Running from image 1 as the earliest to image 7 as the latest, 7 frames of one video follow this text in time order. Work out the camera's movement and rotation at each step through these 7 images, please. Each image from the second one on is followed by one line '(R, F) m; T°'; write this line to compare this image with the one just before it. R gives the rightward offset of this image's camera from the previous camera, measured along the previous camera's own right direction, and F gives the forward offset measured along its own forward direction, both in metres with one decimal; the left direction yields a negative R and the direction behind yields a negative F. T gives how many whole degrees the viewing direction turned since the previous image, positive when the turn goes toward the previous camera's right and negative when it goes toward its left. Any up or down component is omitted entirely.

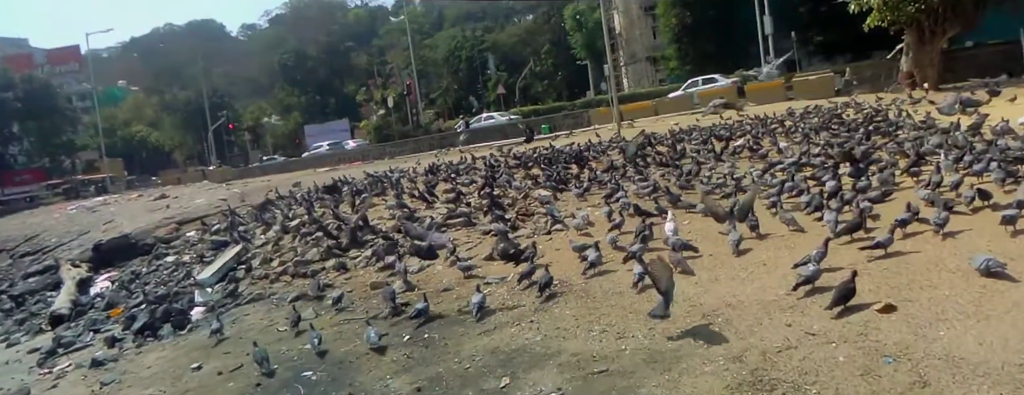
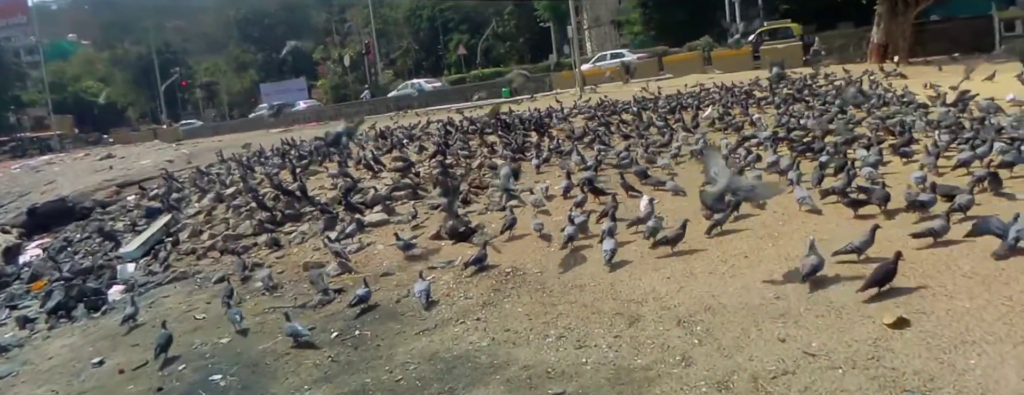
(+0.2, +1.4) m; +3°
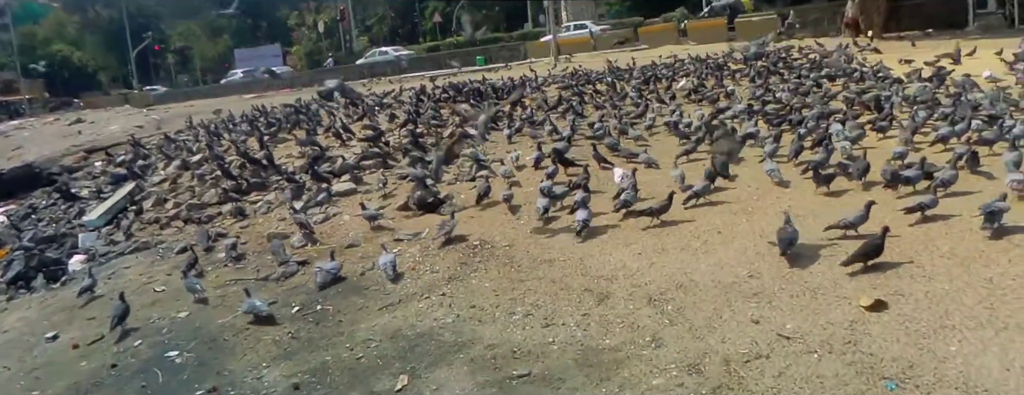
(+0.1, +0.3) m; +2°
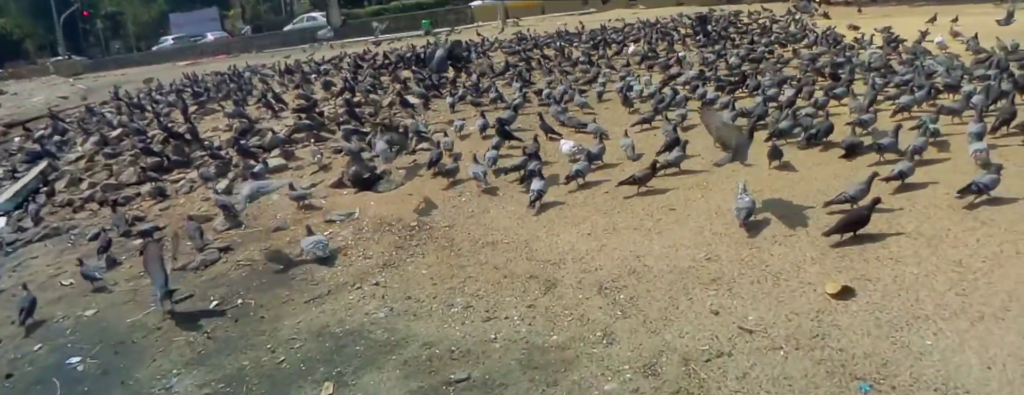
(+0.1, +0.7) m; +4°
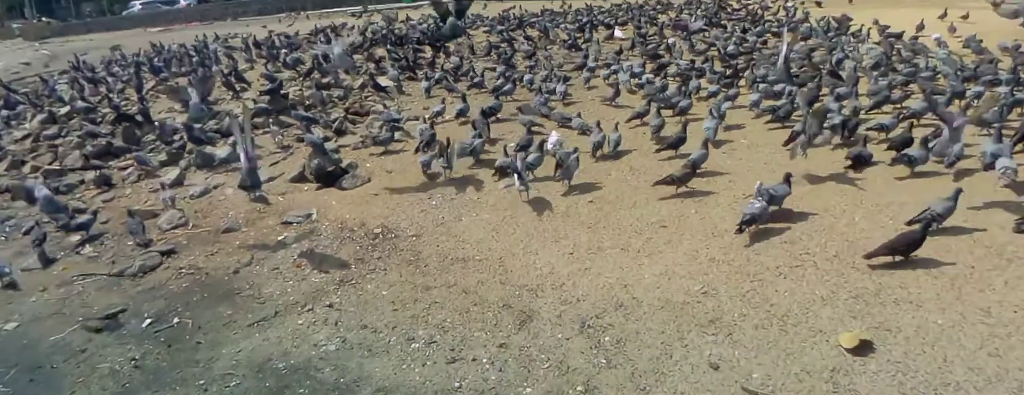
(+0.1, +0.9) m; +2°
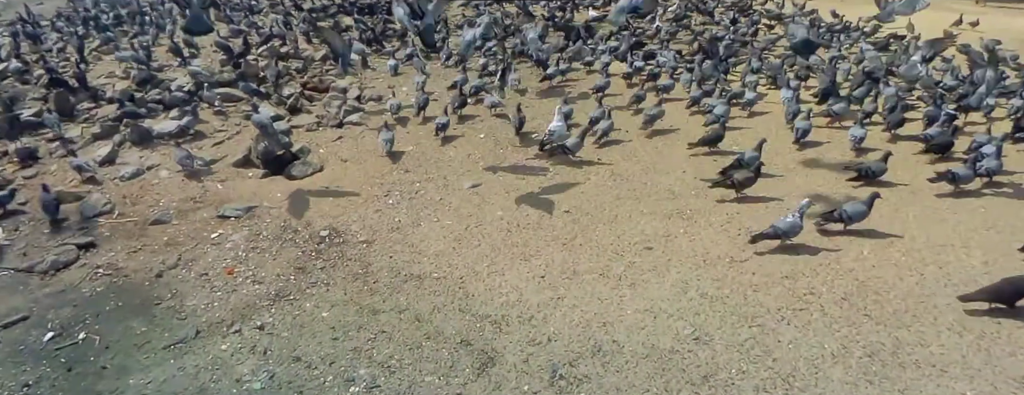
(0.0, +0.9) m; +2°
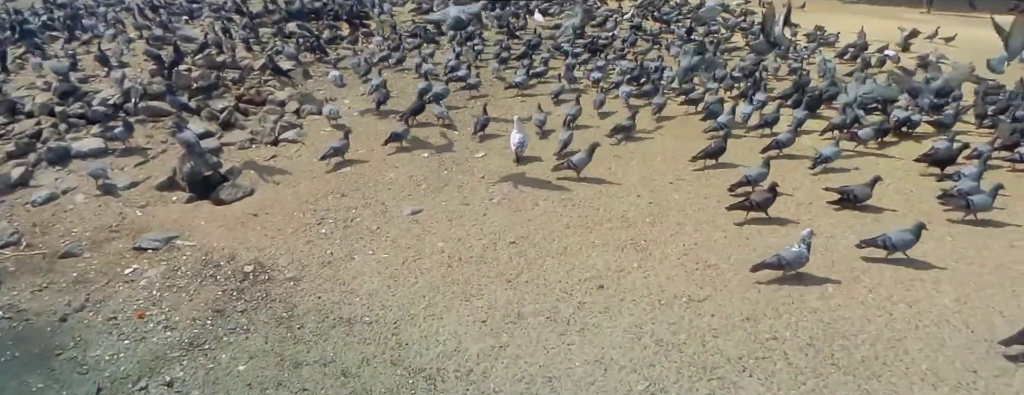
(+0.2, +0.5) m; +3°
